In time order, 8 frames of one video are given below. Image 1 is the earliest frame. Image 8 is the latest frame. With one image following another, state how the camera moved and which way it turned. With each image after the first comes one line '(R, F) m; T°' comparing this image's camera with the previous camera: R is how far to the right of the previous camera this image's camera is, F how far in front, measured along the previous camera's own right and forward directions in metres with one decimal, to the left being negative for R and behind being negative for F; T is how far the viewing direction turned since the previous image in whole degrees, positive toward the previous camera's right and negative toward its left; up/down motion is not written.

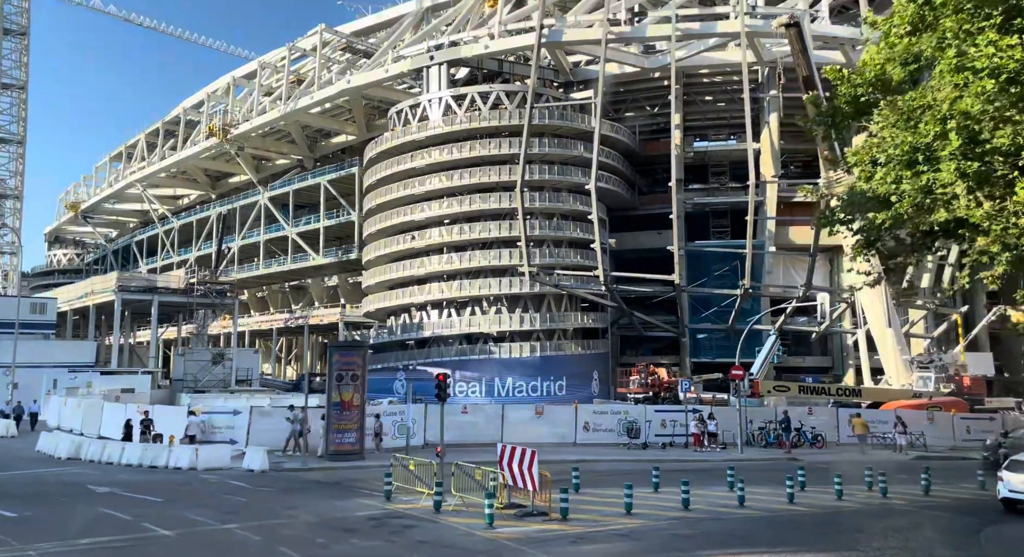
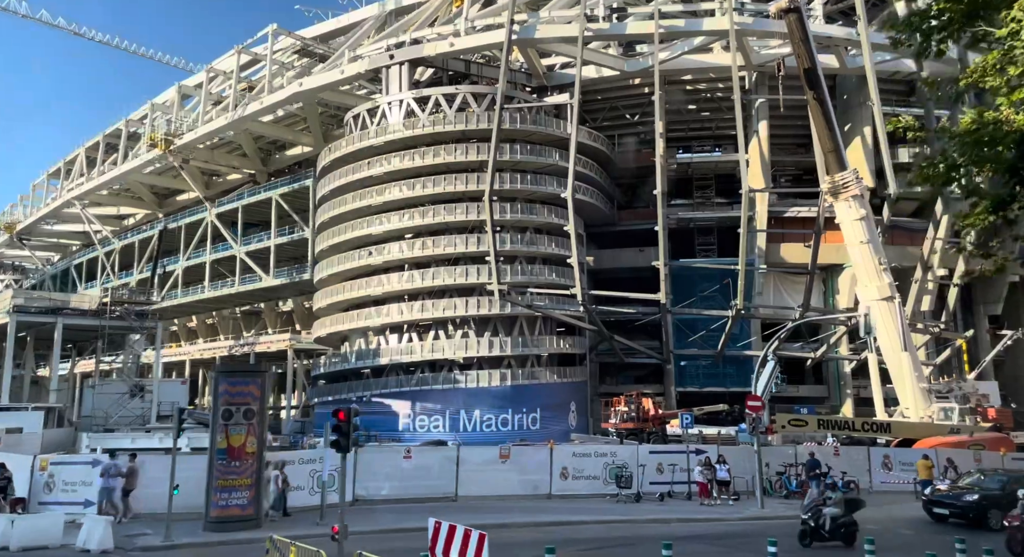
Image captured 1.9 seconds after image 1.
(+0.4, +4.7) m; +2°
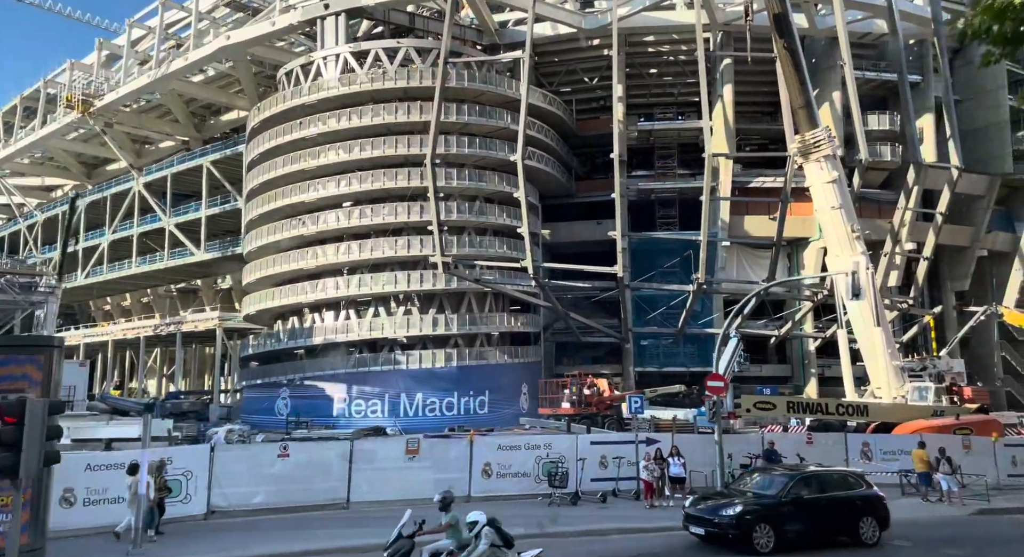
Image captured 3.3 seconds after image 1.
(+1.1, +3.2) m; +2°
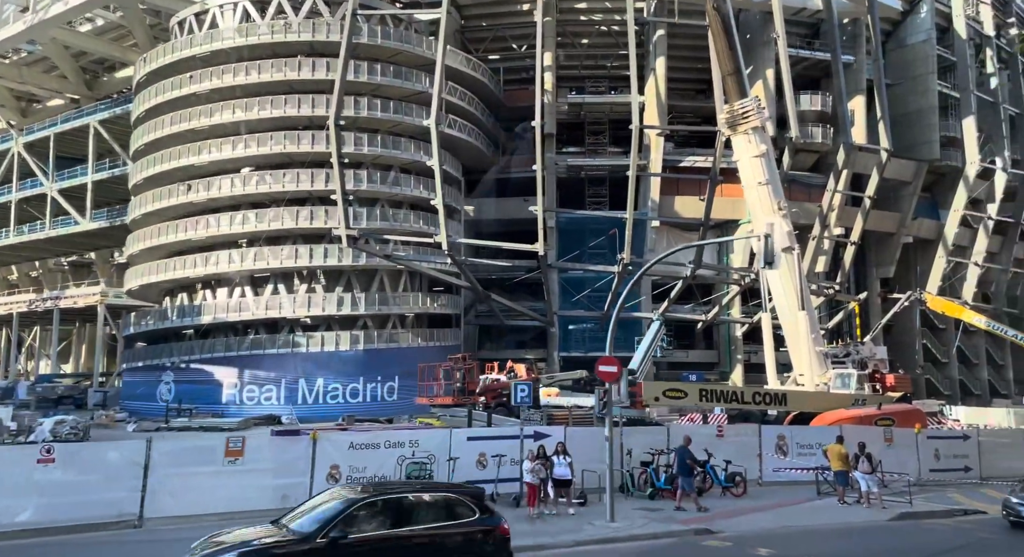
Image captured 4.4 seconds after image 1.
(+1.4, +2.5) m; +4°
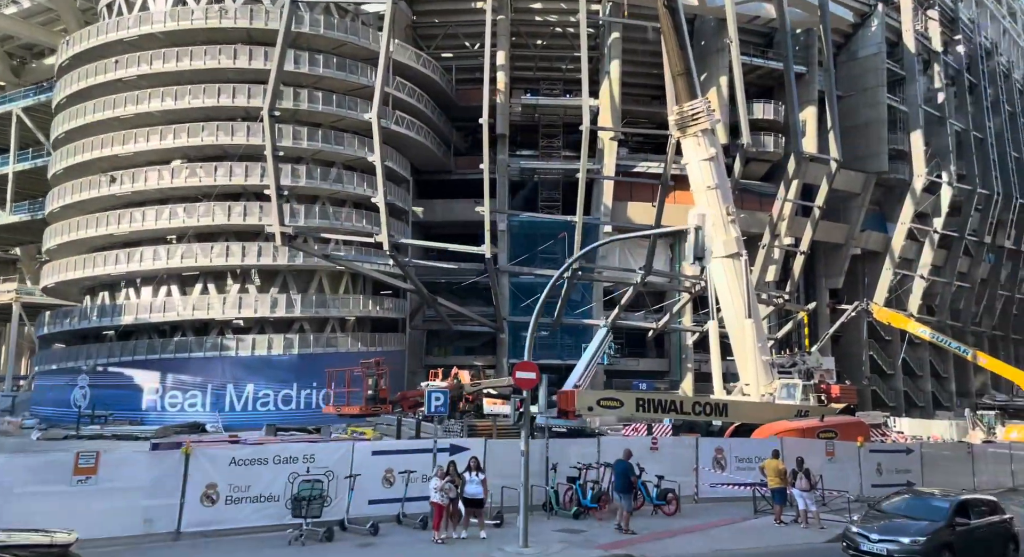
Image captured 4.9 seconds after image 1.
(+0.7, +1.2) m; +3°
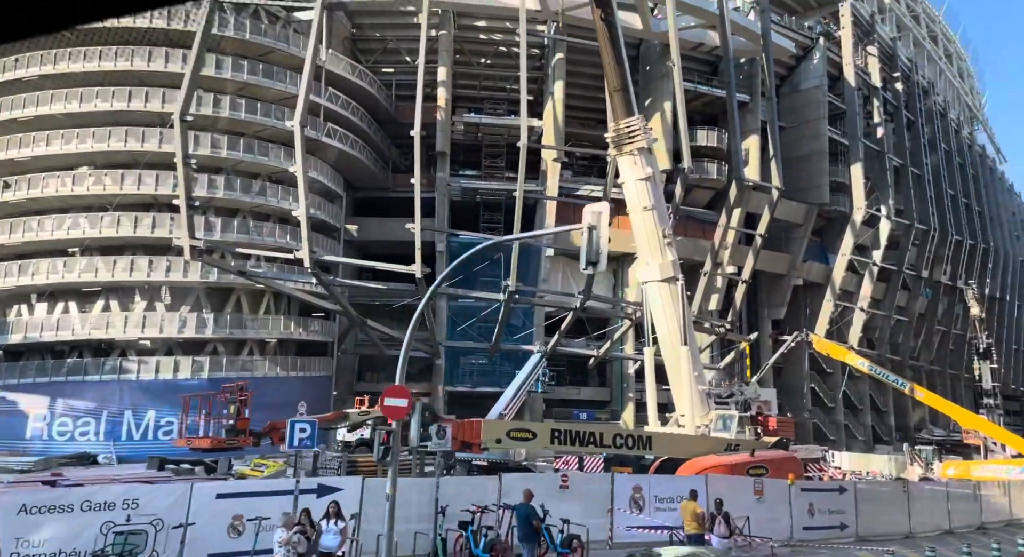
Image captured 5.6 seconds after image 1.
(+1.0, +1.6) m; +3°
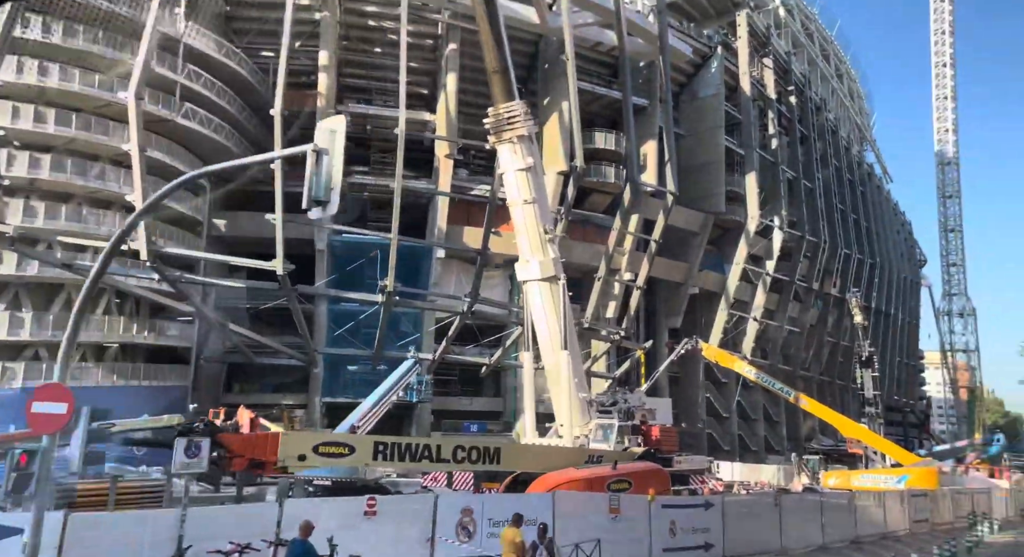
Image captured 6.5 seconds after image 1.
(+1.6, +2.1) m; +6°
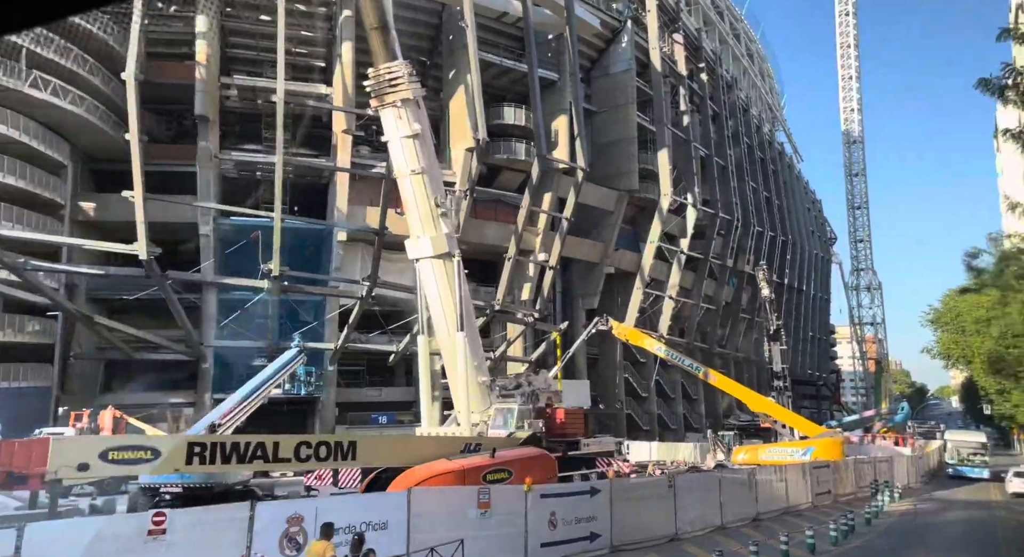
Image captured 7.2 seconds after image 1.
(+1.3, +1.6) m; +5°
